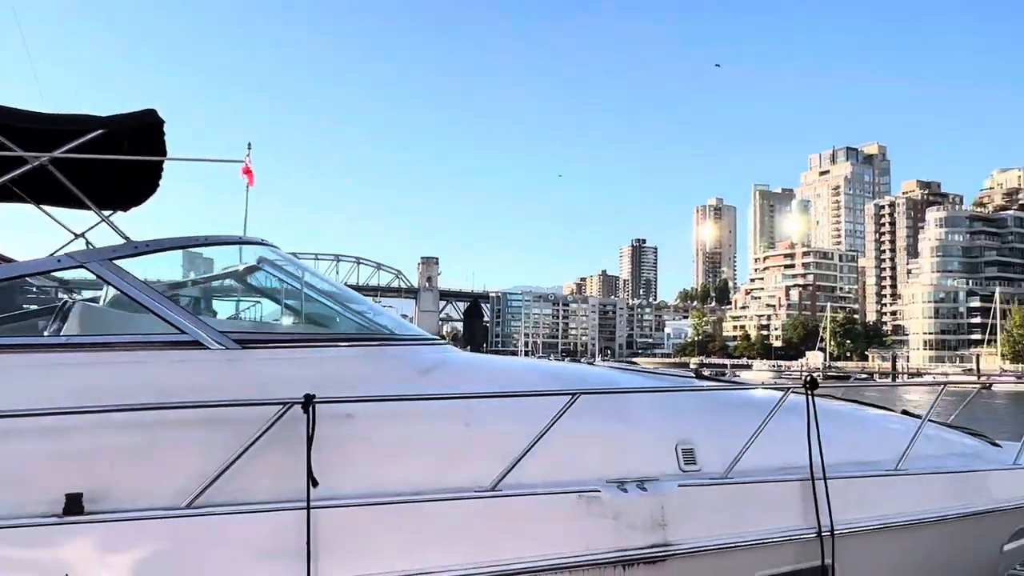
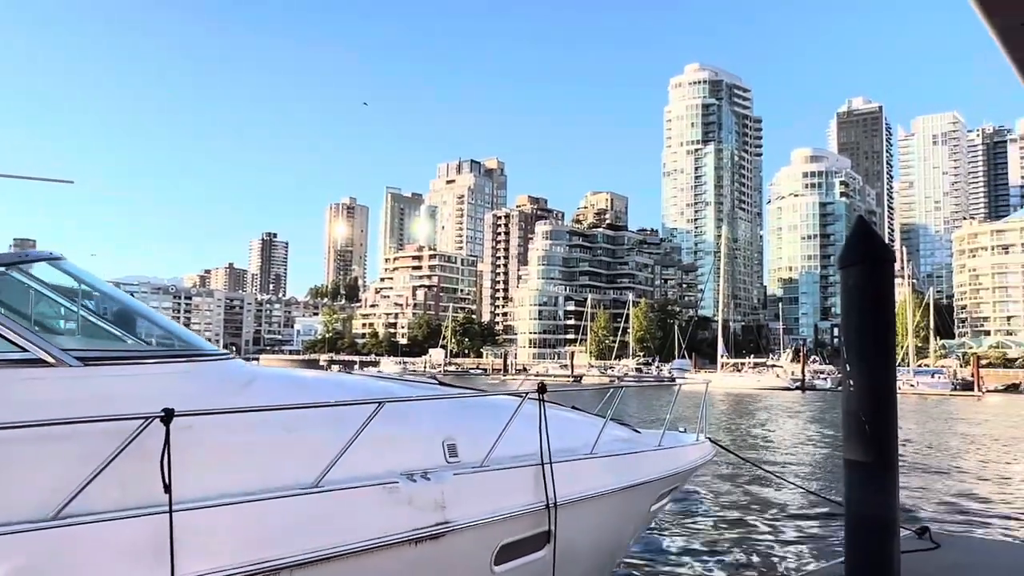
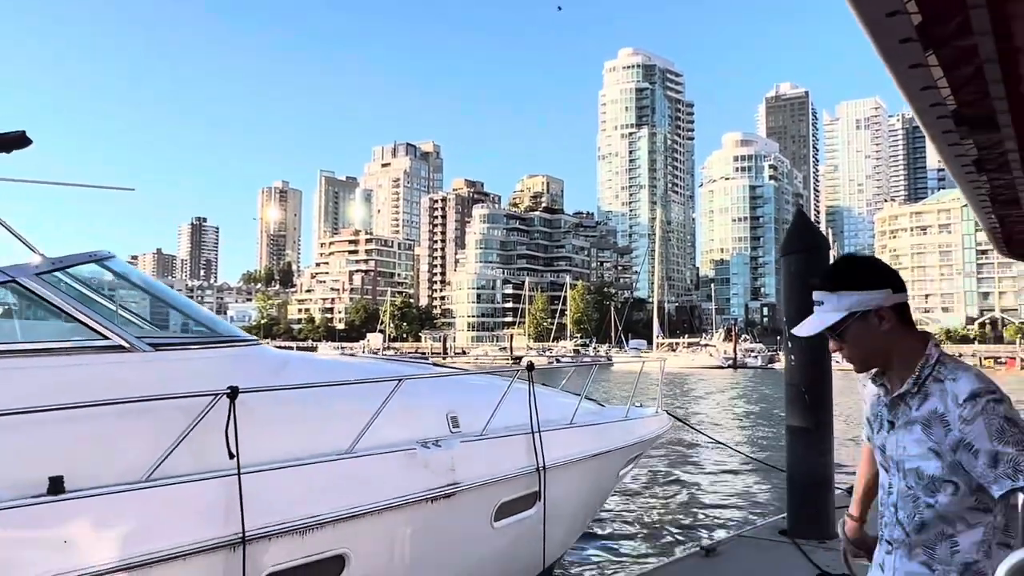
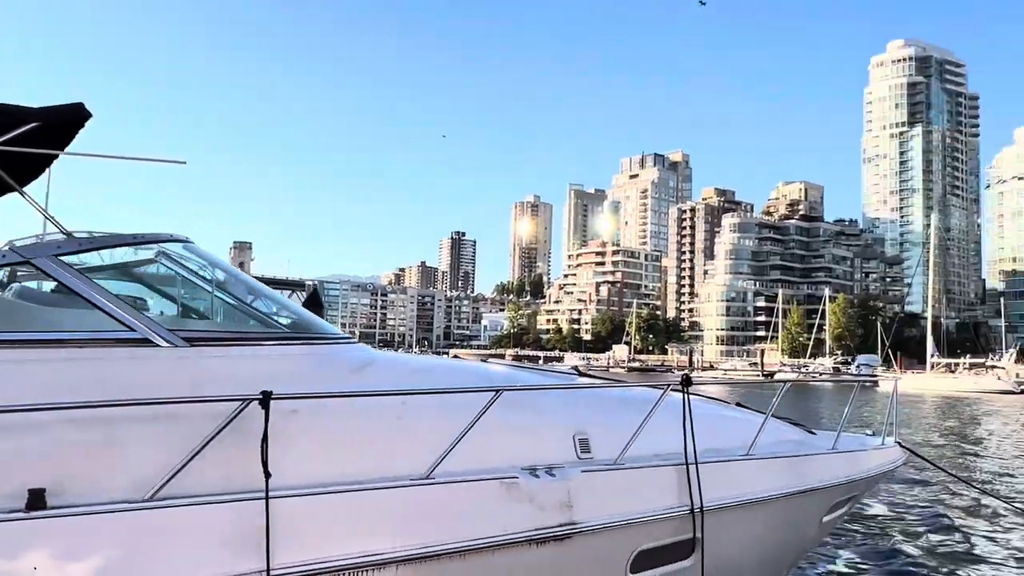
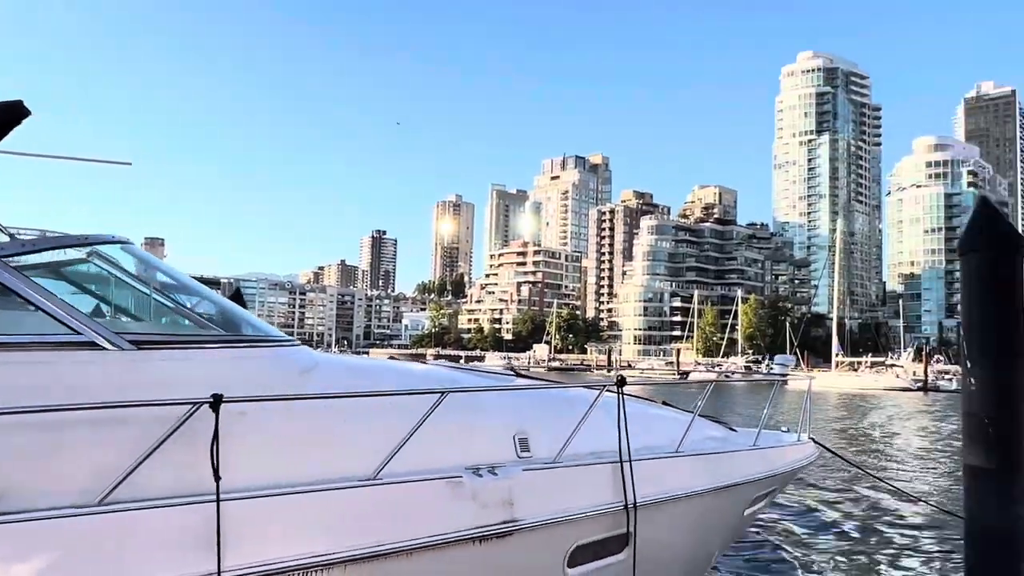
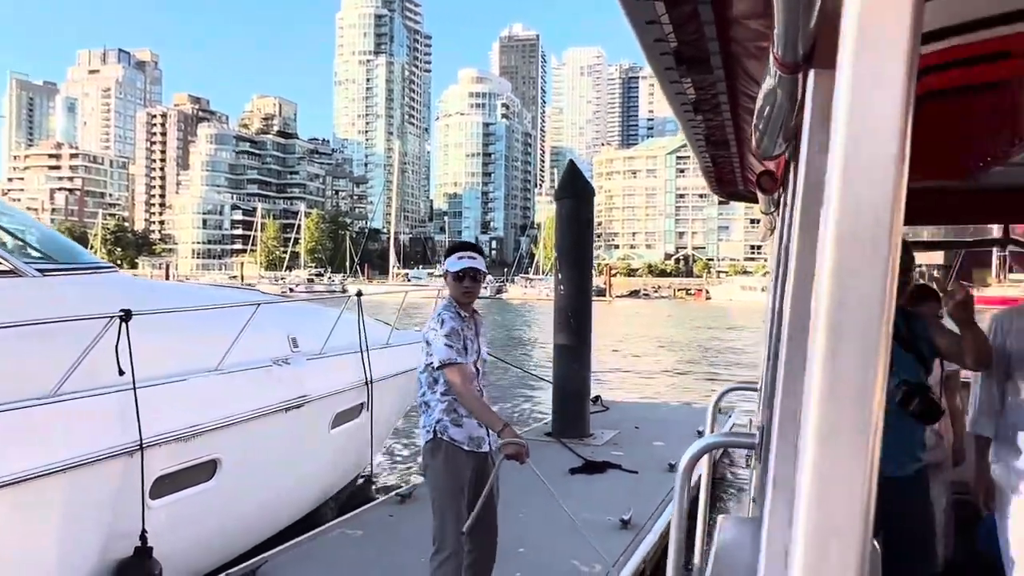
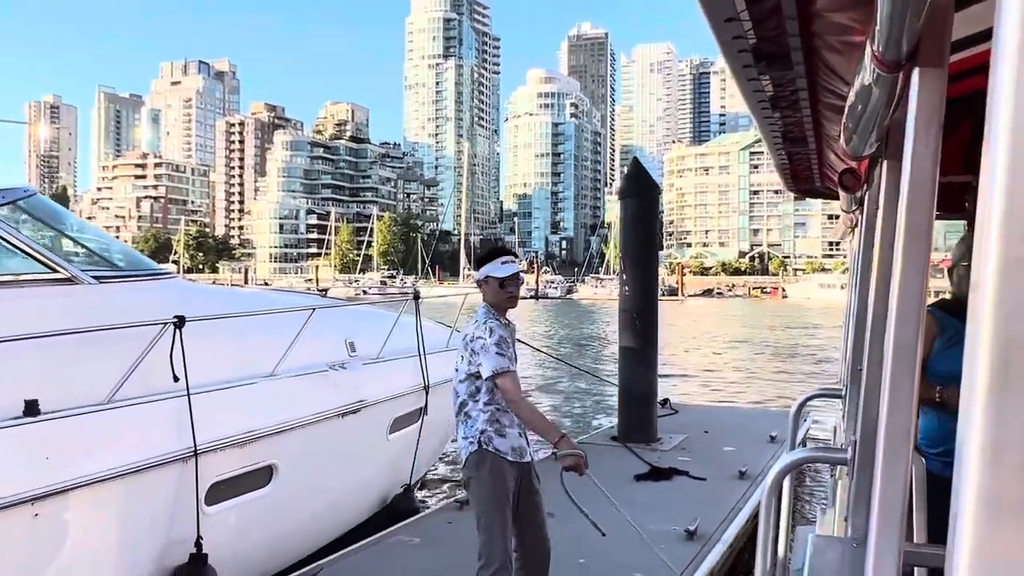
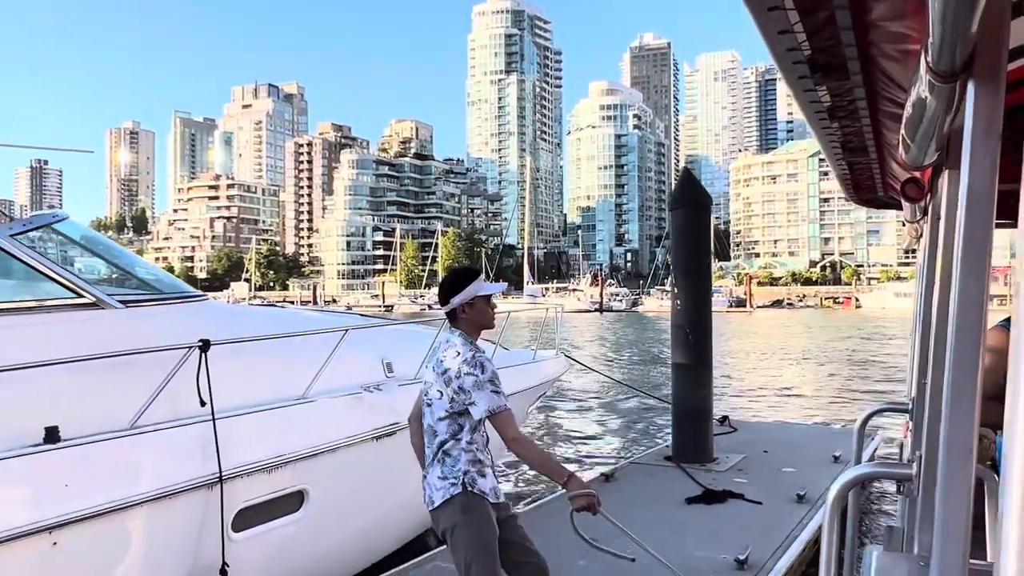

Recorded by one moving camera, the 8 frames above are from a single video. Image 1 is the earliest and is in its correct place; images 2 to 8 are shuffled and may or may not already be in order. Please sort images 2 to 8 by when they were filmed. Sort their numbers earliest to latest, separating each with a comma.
4, 5, 2, 3, 8, 7, 6
